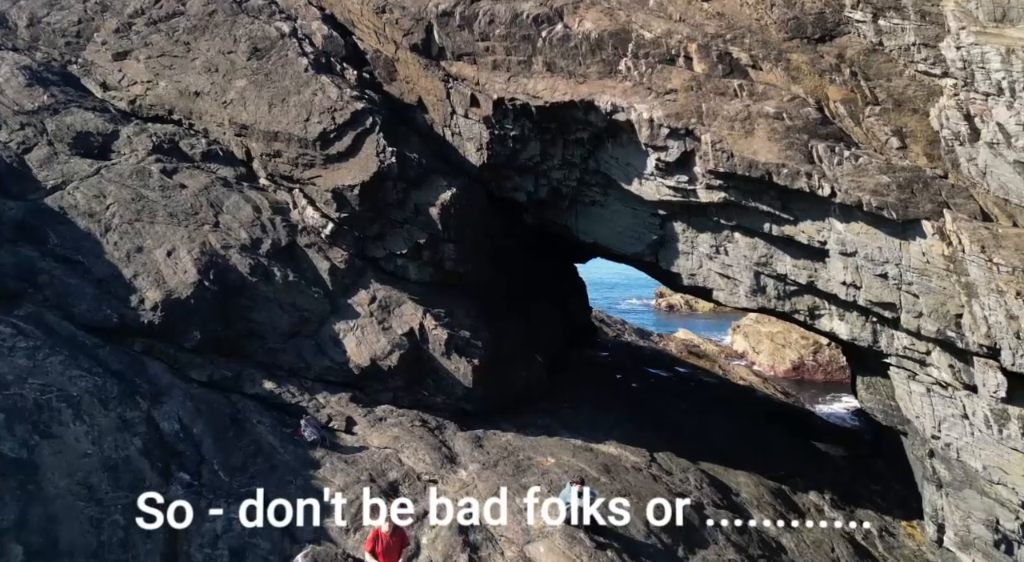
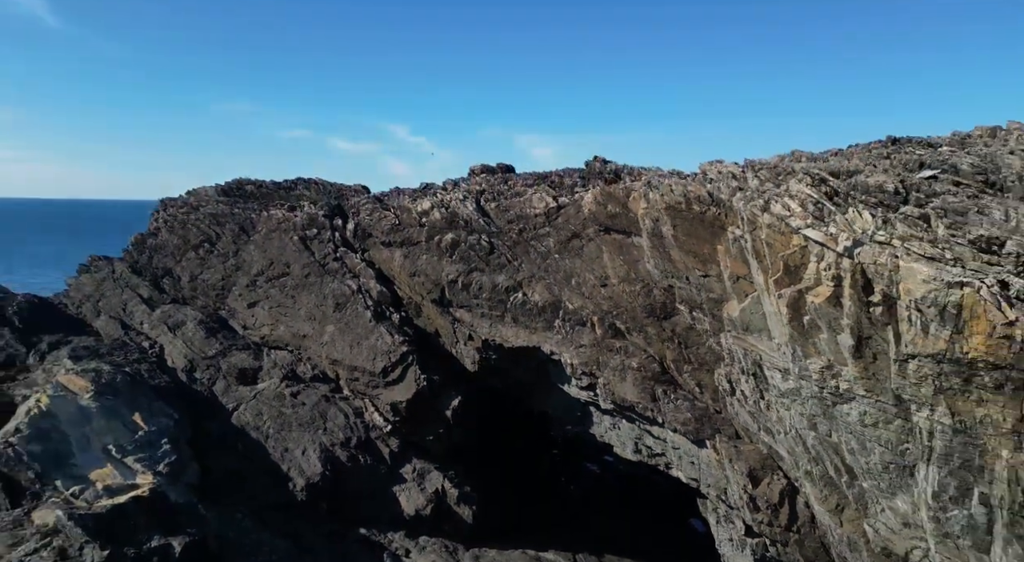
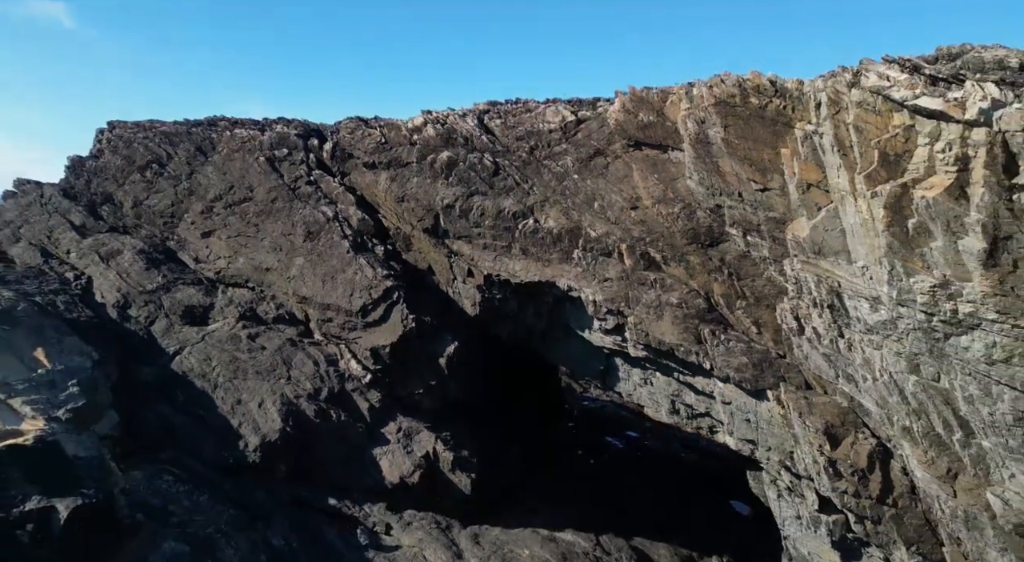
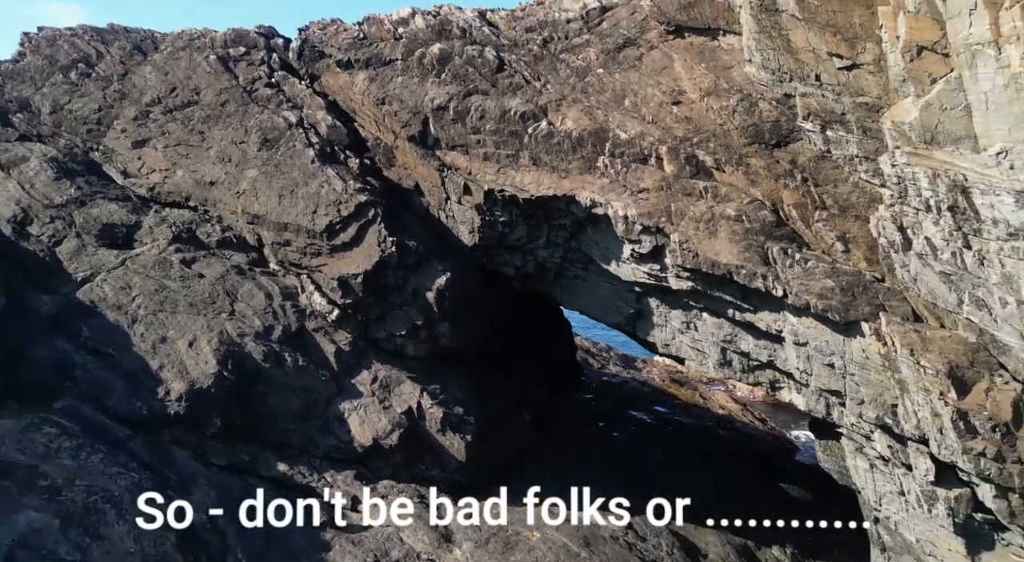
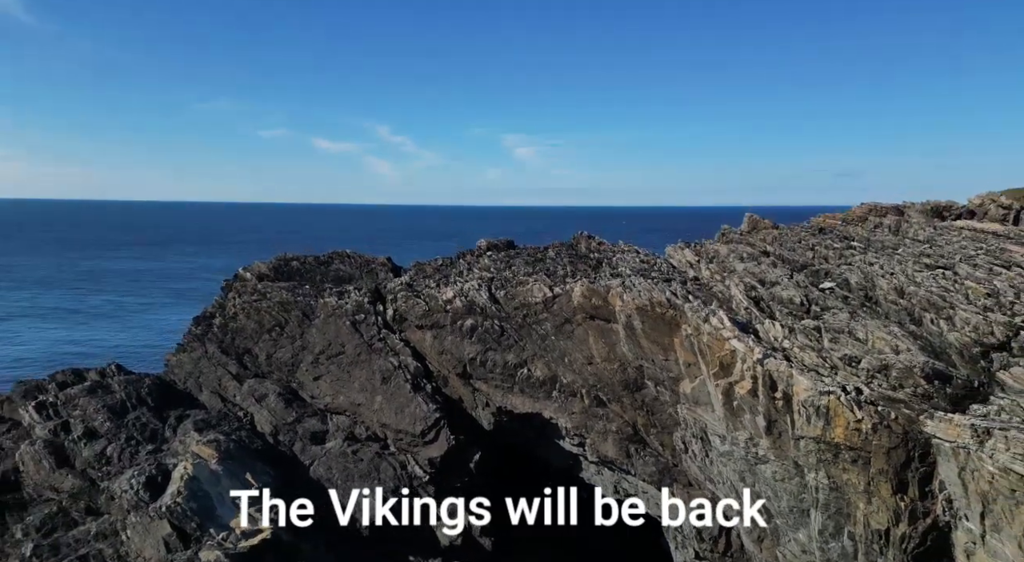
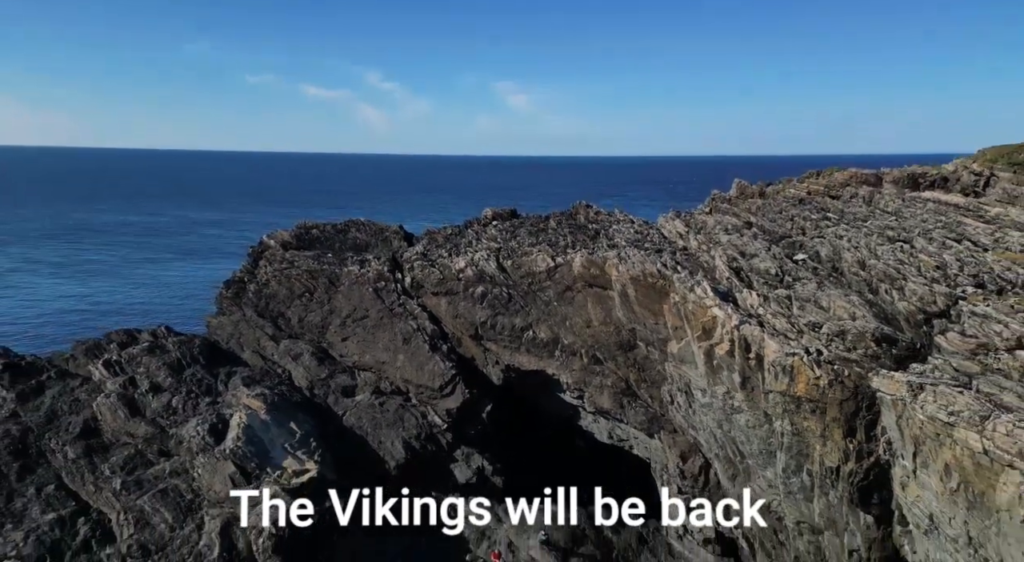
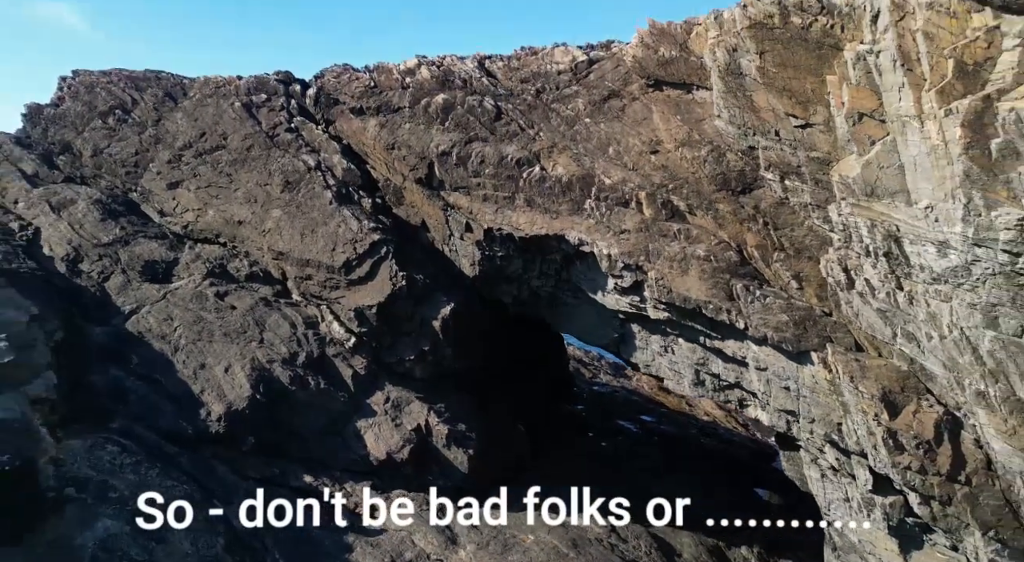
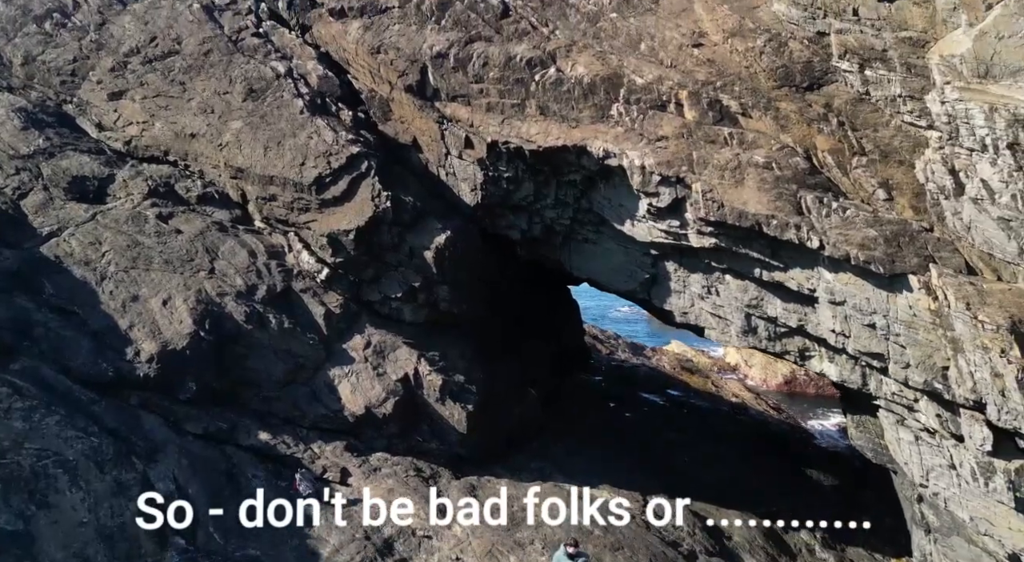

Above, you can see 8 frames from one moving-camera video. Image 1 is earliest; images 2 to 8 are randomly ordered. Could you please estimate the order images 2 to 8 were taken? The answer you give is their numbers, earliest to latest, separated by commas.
8, 4, 7, 3, 2, 5, 6
